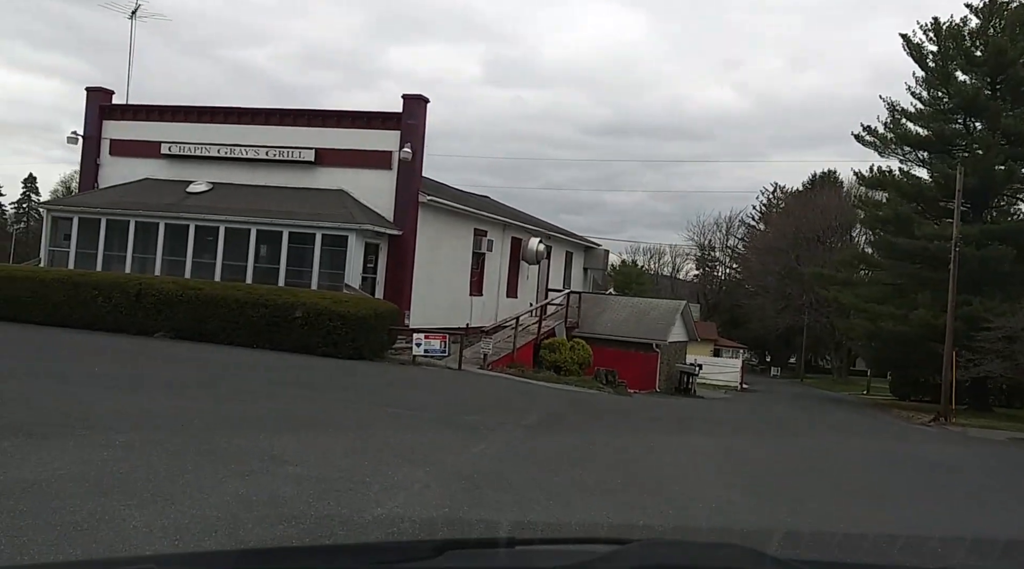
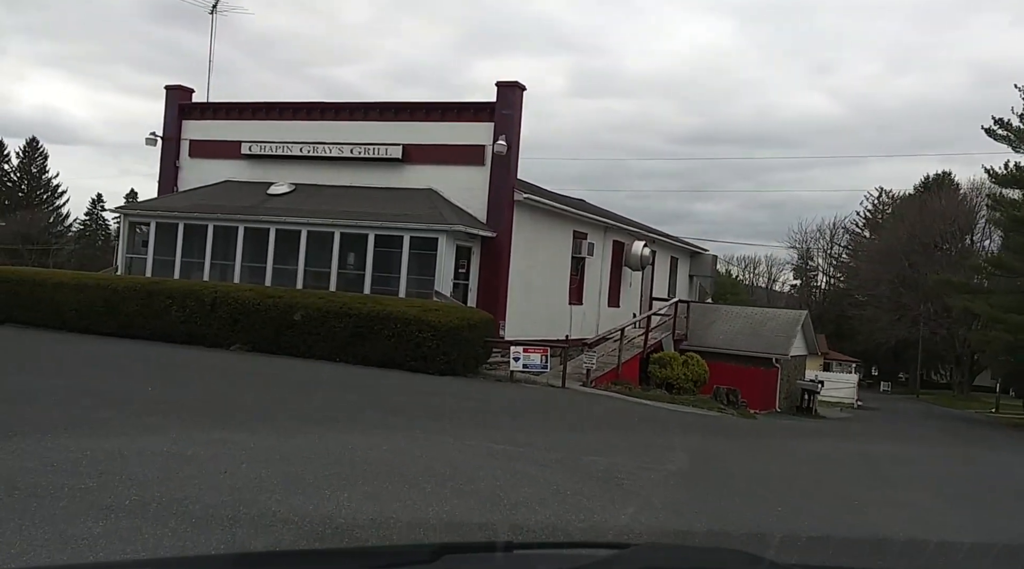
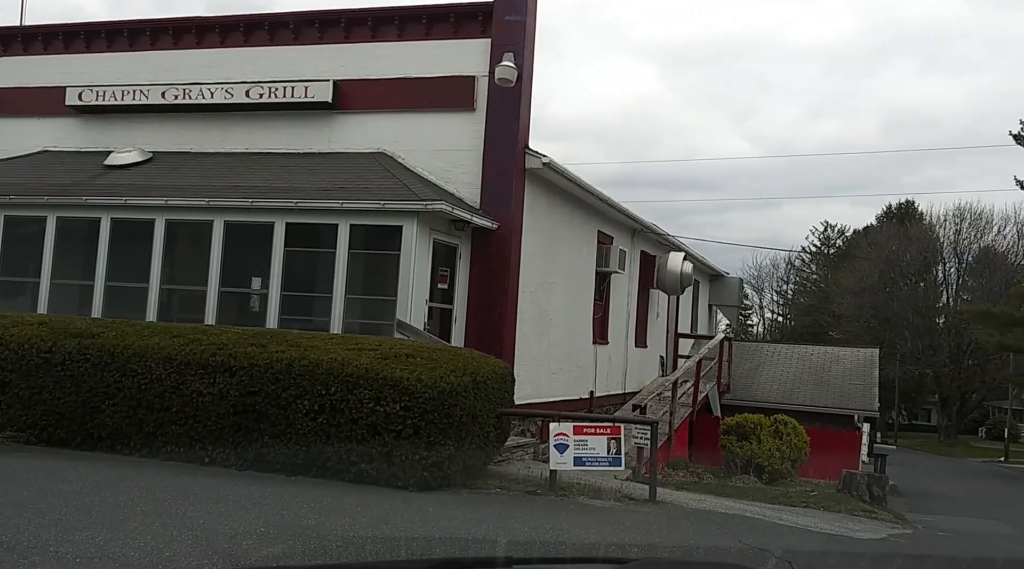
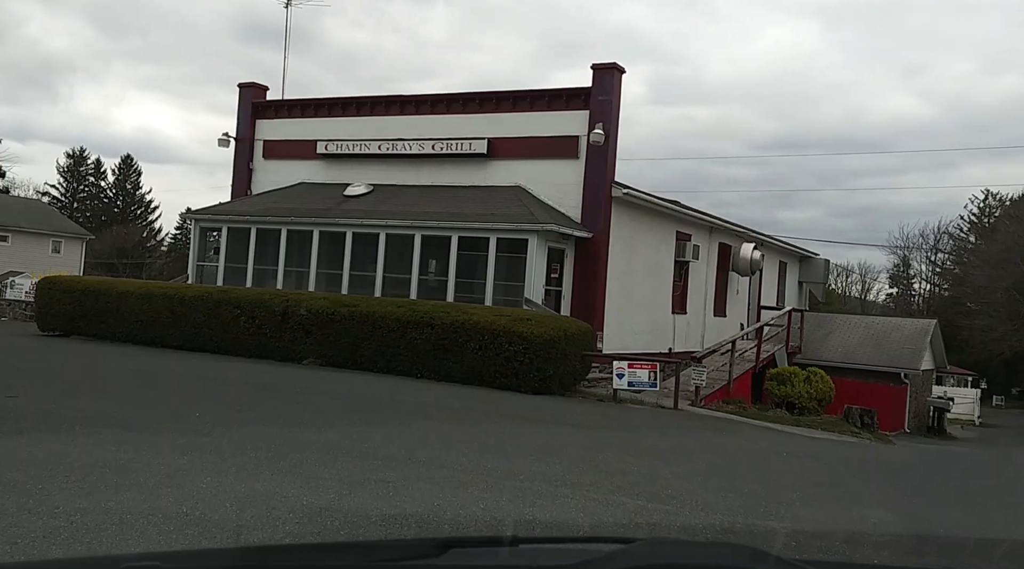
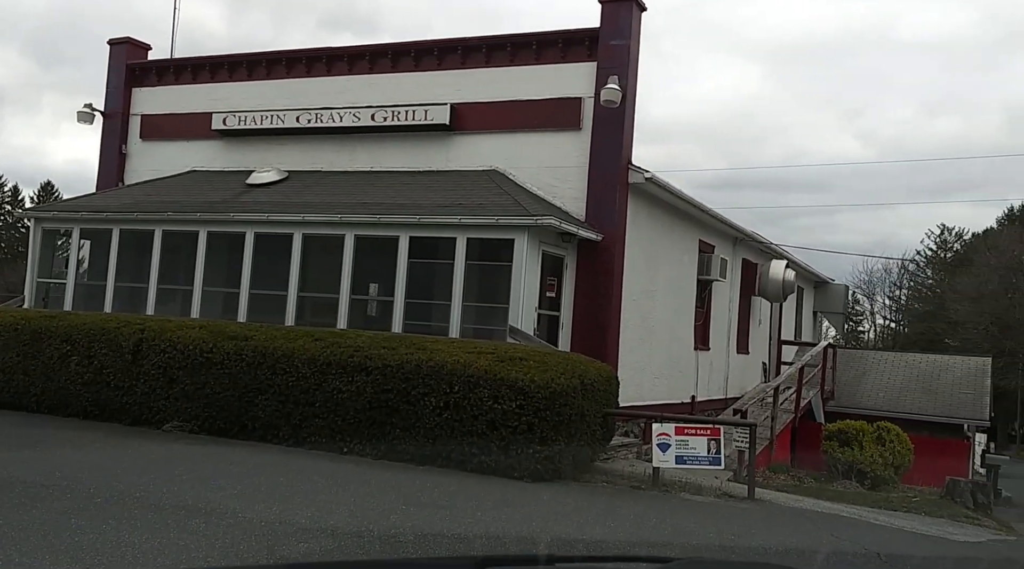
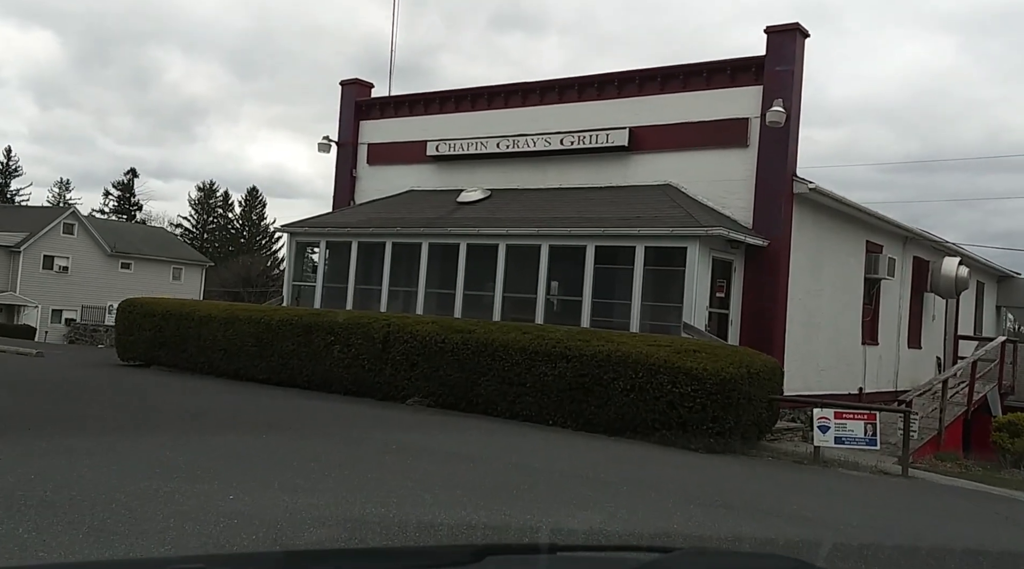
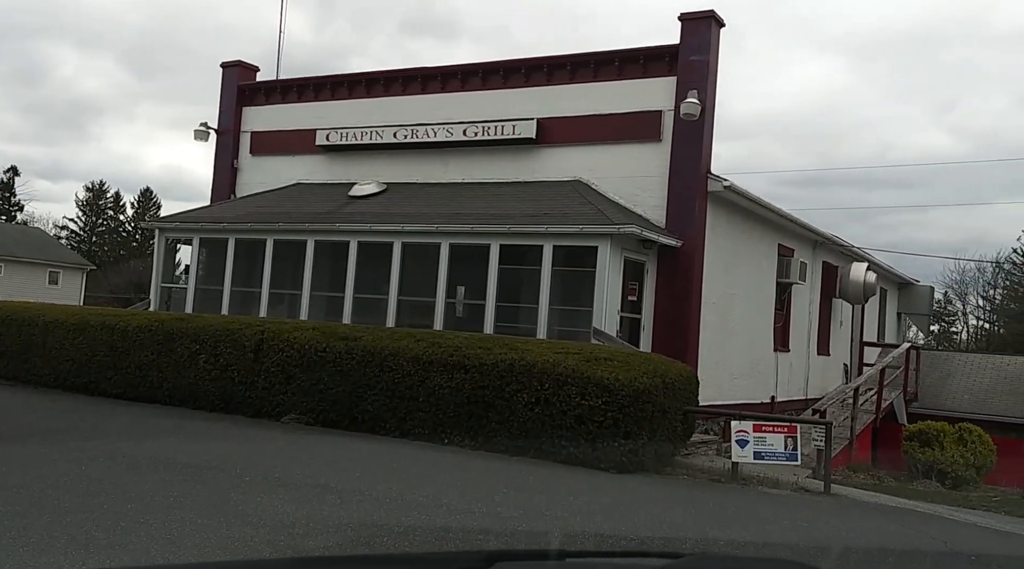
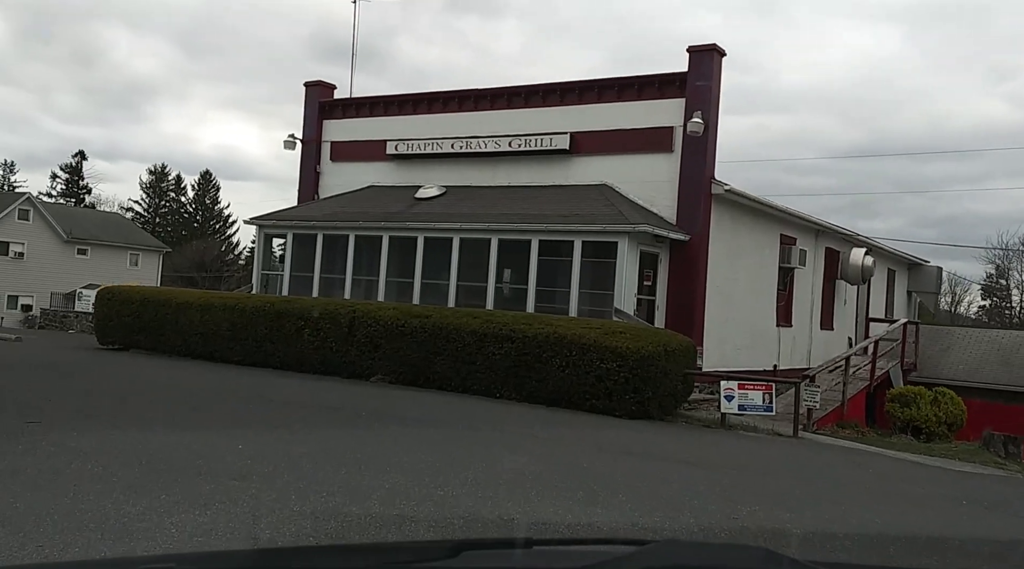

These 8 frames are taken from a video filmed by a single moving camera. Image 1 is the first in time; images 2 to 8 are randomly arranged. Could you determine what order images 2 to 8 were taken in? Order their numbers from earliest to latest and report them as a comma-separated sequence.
2, 4, 8, 6, 7, 5, 3
